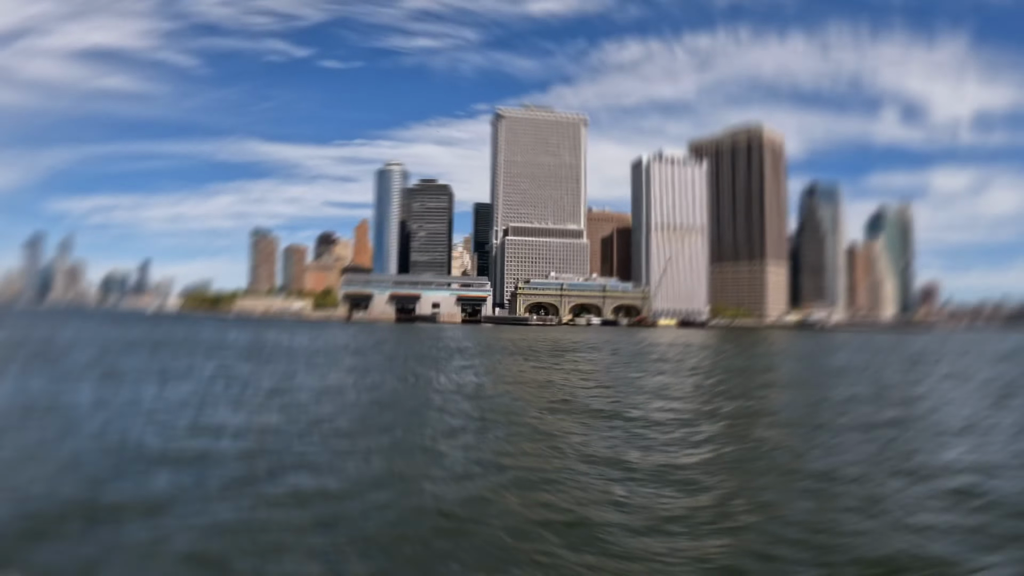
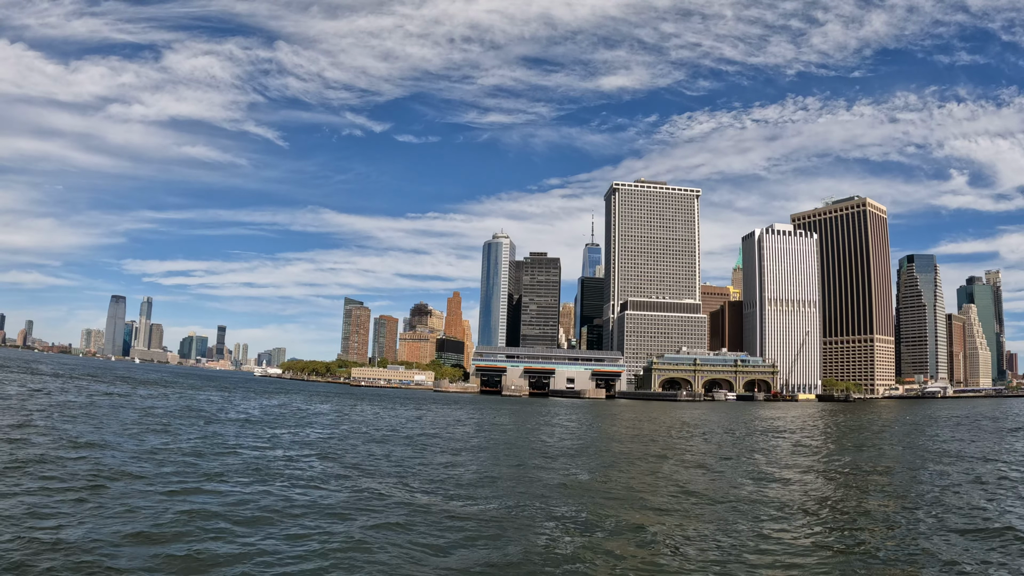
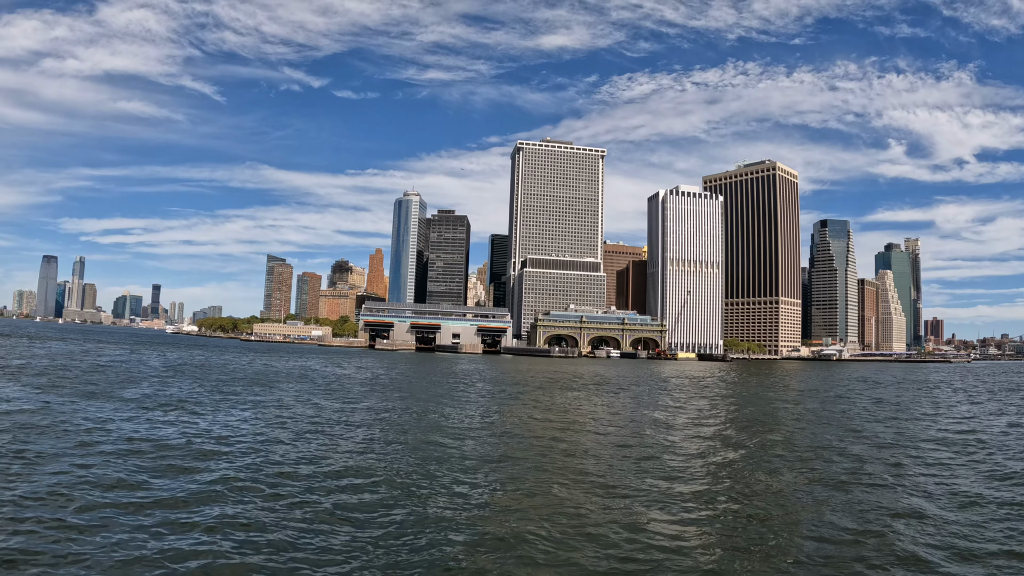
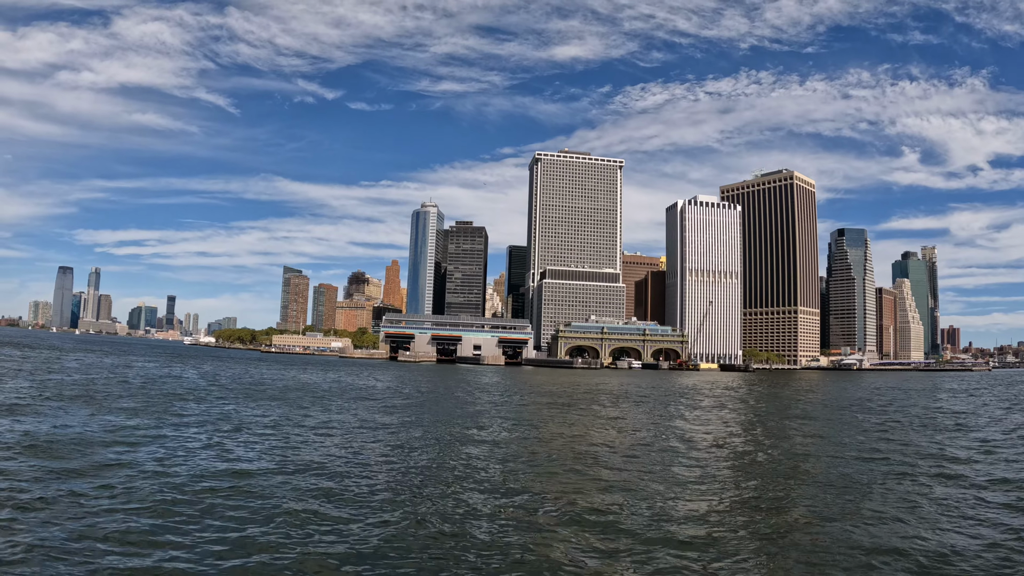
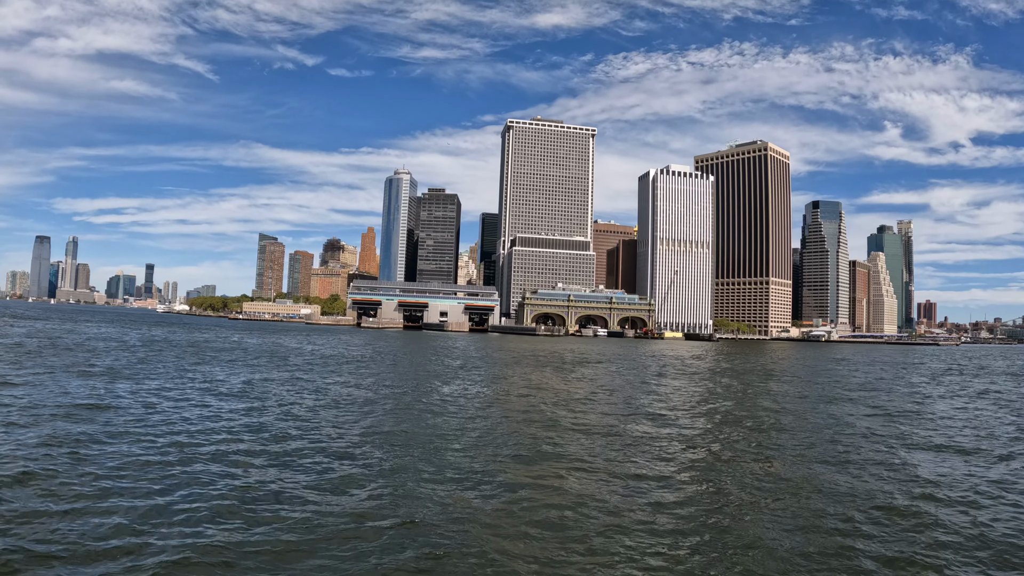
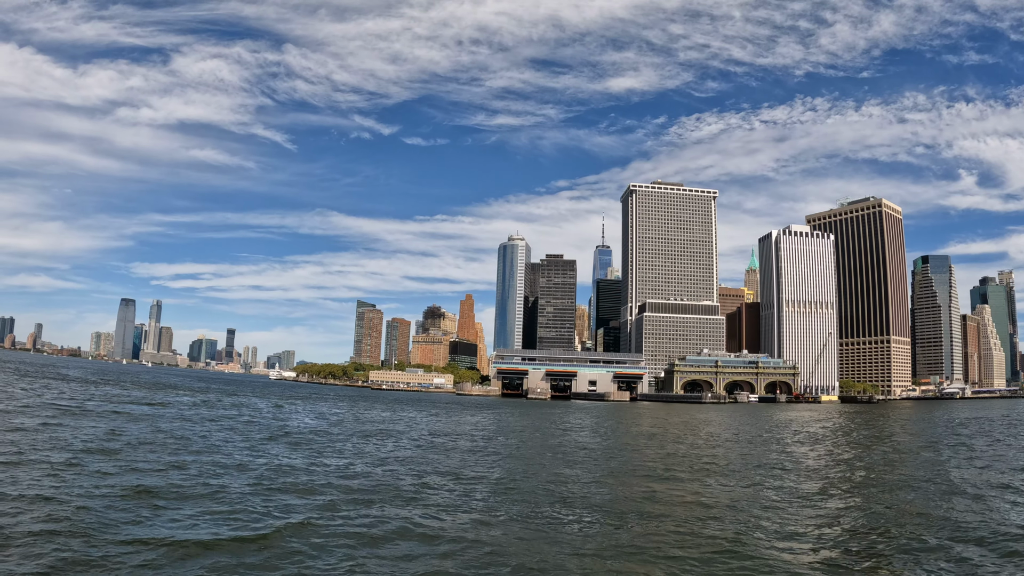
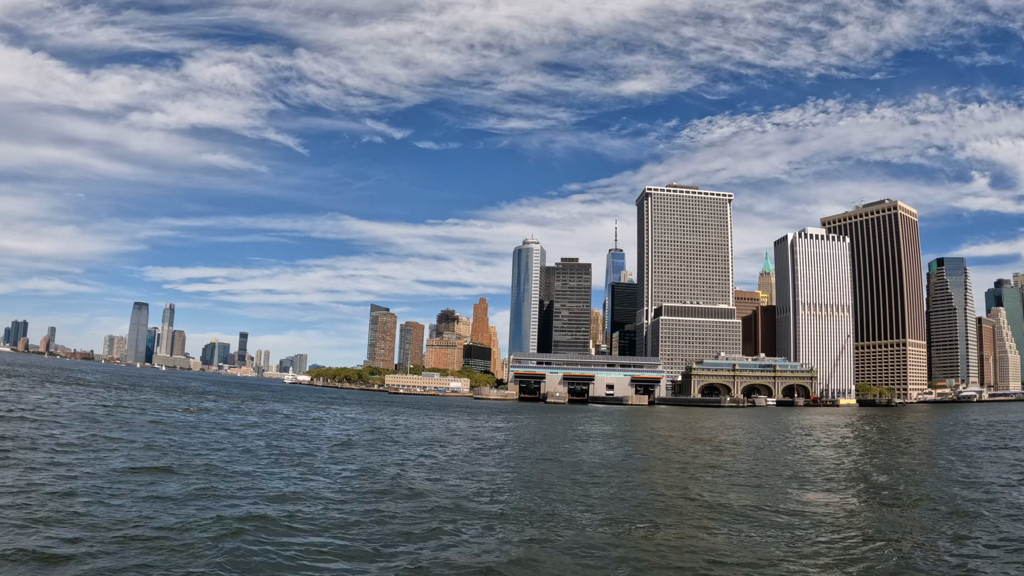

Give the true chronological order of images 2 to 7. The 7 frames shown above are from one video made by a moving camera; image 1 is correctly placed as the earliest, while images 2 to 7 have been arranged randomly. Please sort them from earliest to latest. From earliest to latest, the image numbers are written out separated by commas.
5, 3, 4, 2, 6, 7
